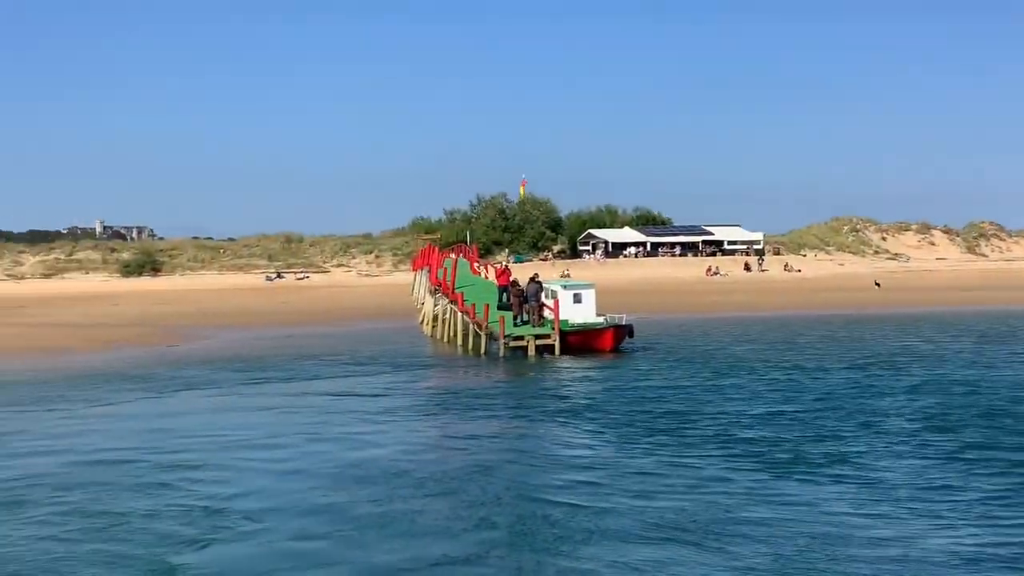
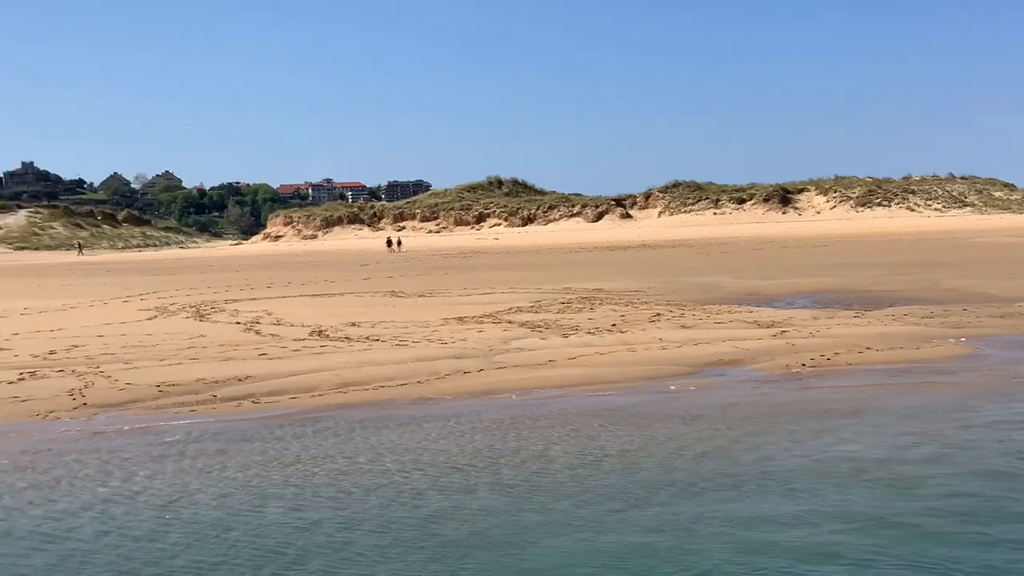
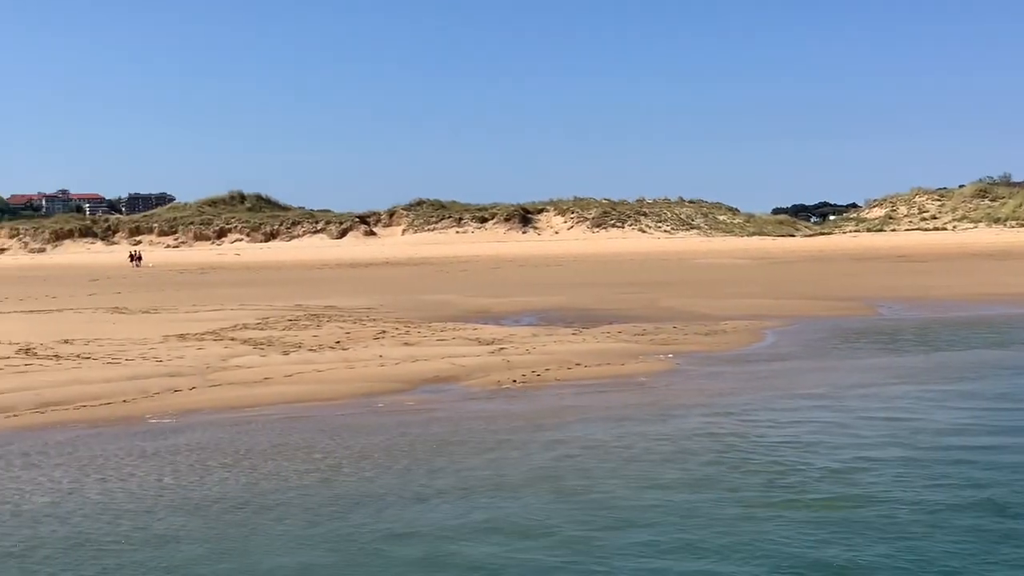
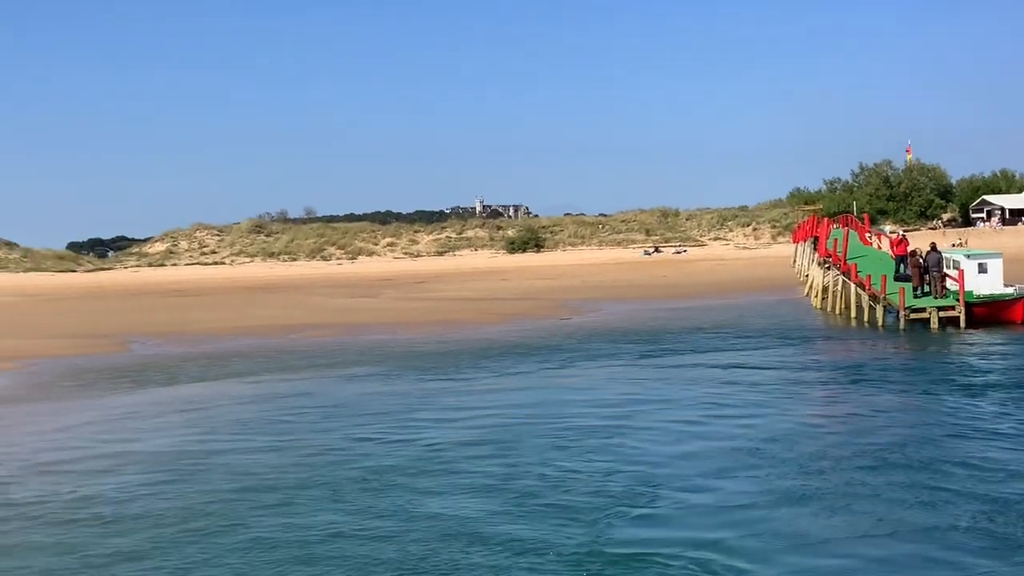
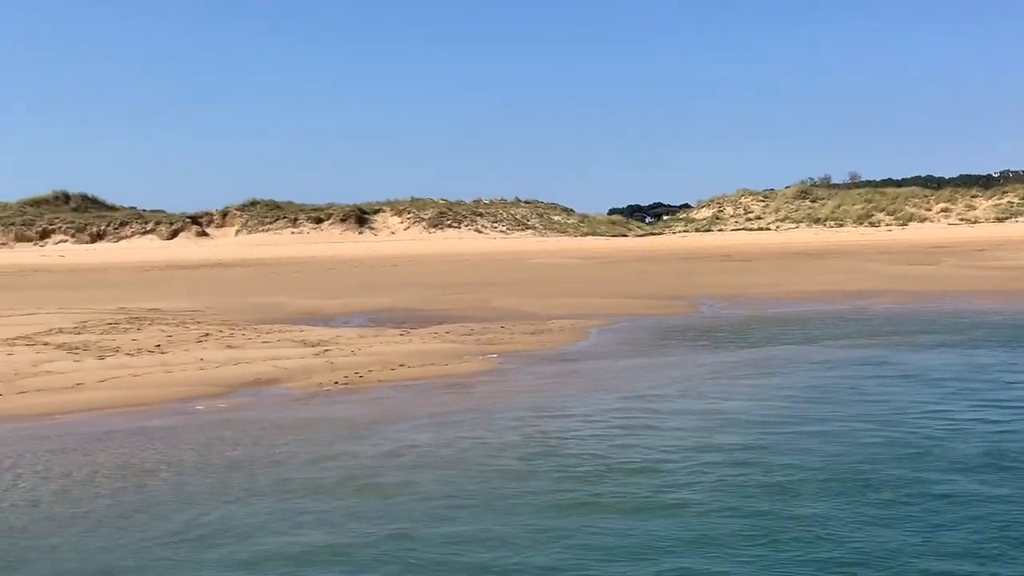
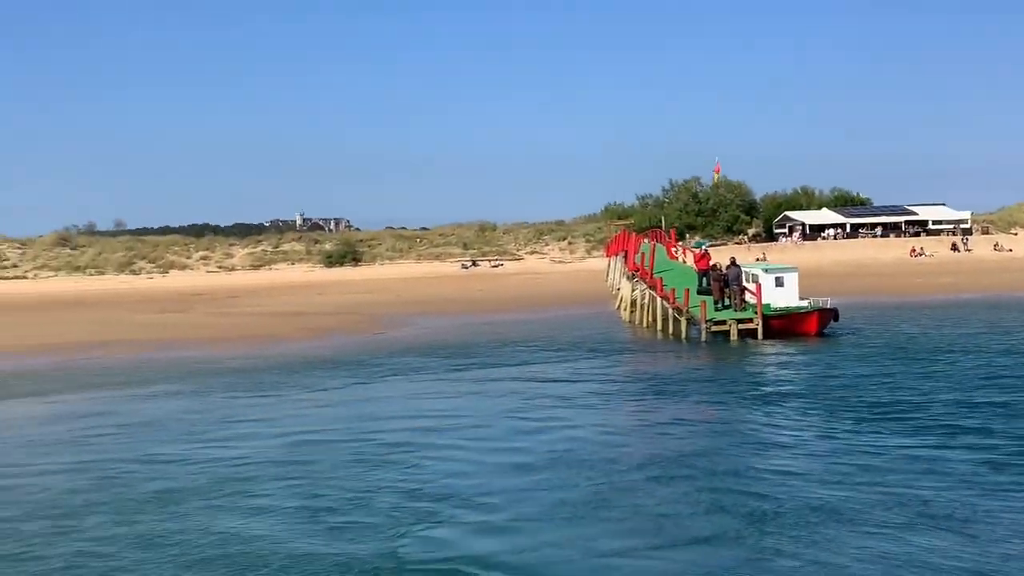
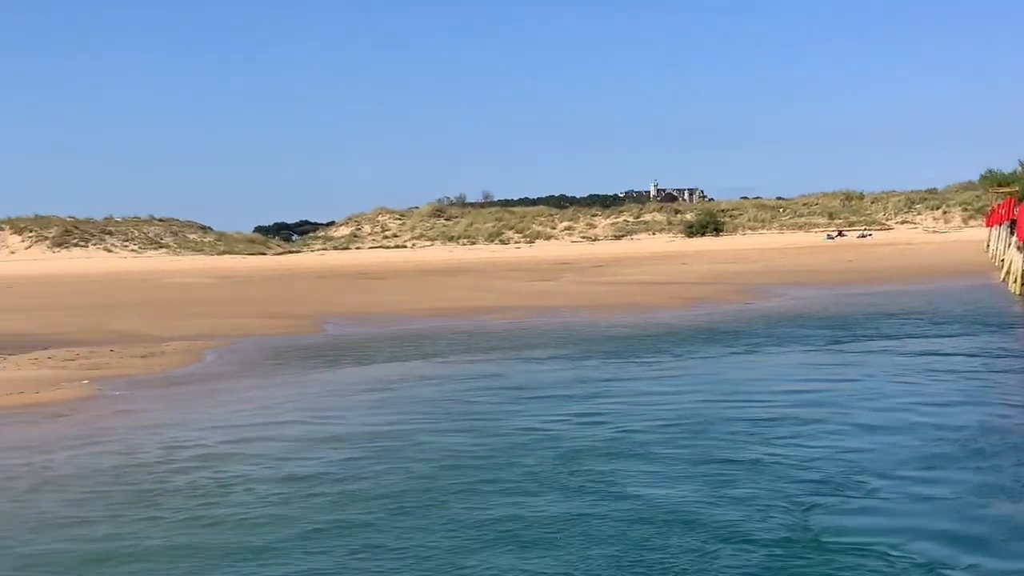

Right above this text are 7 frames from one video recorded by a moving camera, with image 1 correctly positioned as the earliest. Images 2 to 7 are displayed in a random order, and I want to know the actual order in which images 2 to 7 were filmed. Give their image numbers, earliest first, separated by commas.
6, 4, 7, 5, 3, 2
